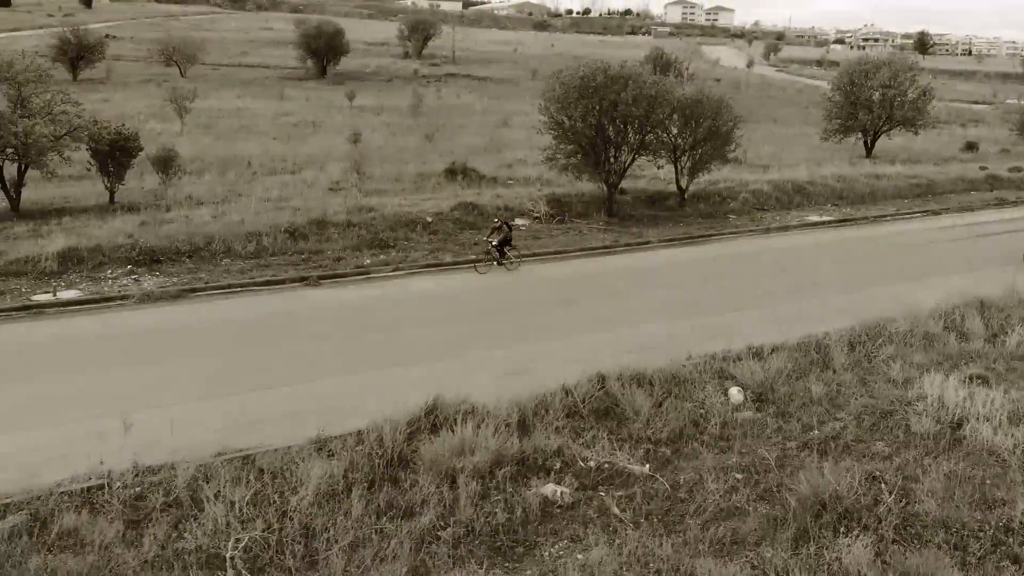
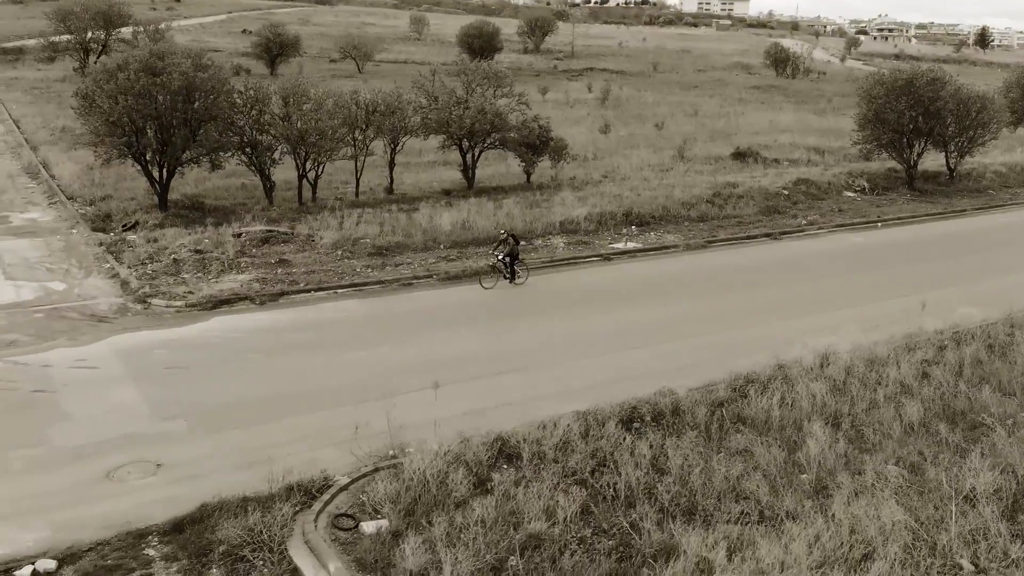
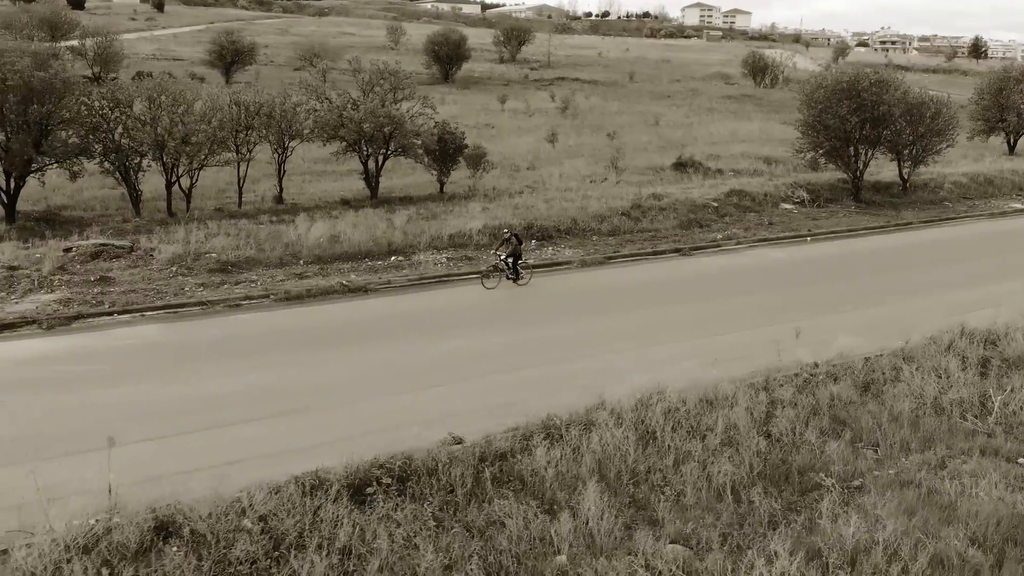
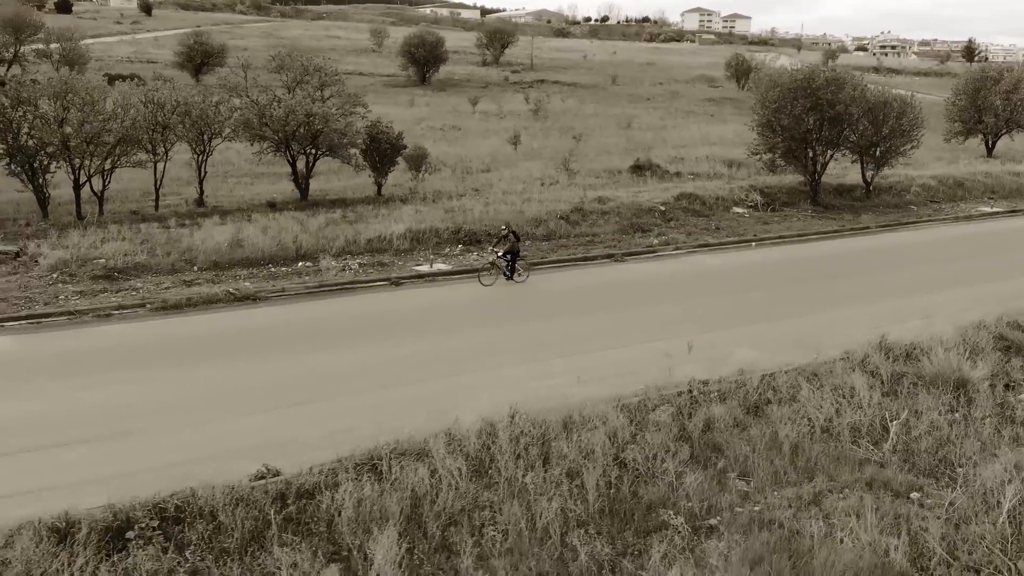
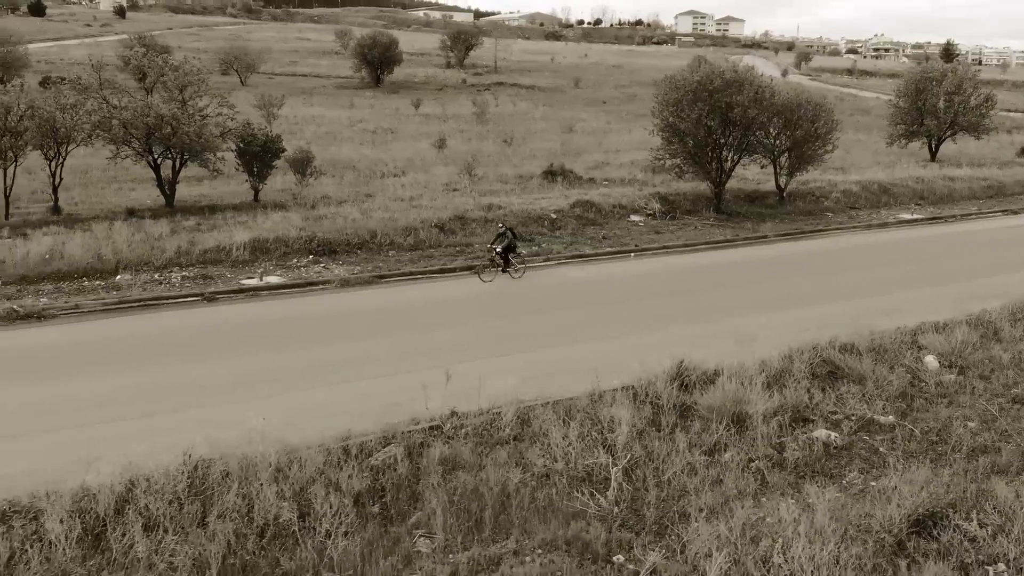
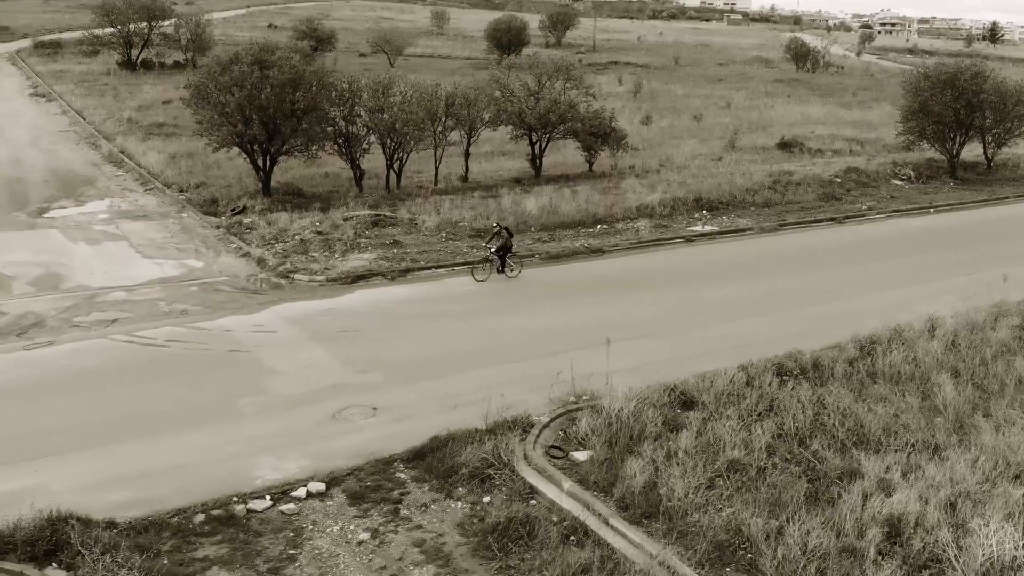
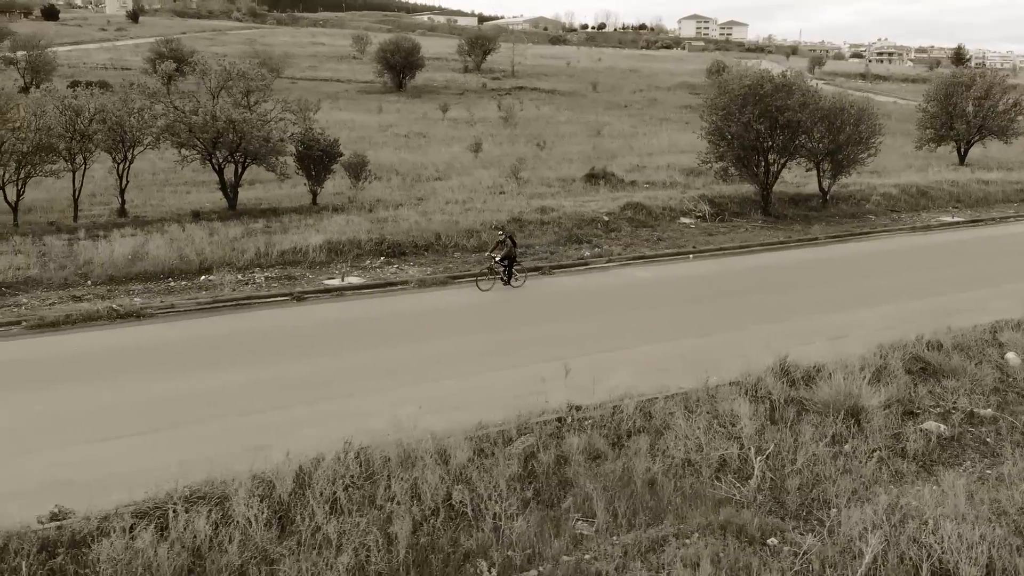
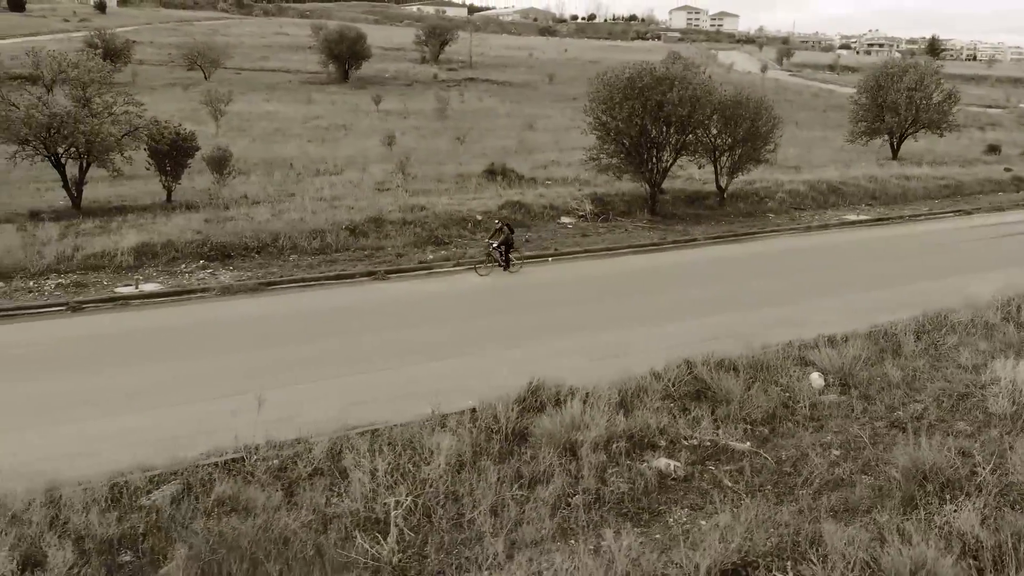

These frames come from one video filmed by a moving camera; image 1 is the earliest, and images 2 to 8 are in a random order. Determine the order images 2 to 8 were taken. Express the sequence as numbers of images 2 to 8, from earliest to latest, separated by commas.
8, 5, 7, 4, 3, 2, 6
